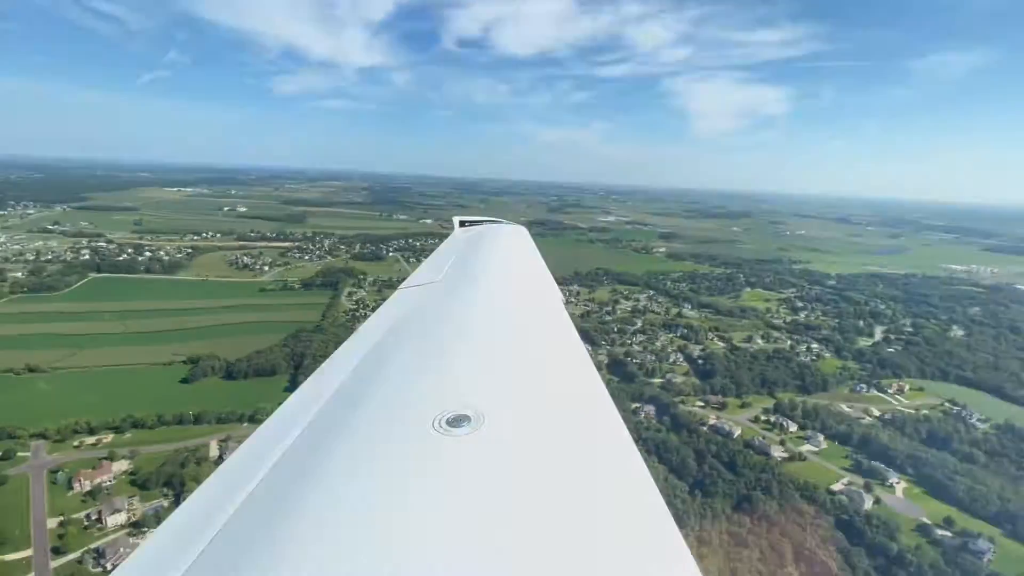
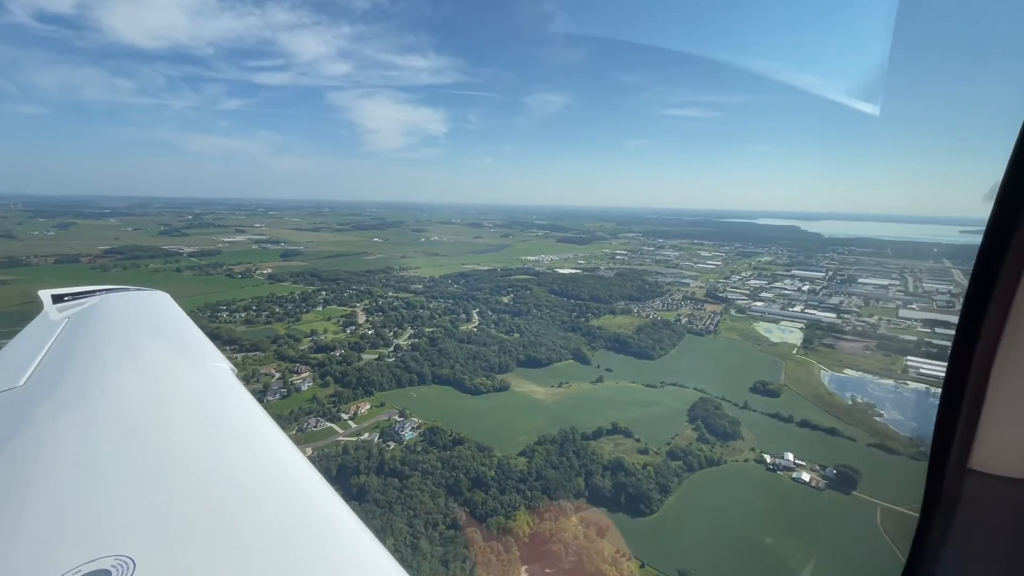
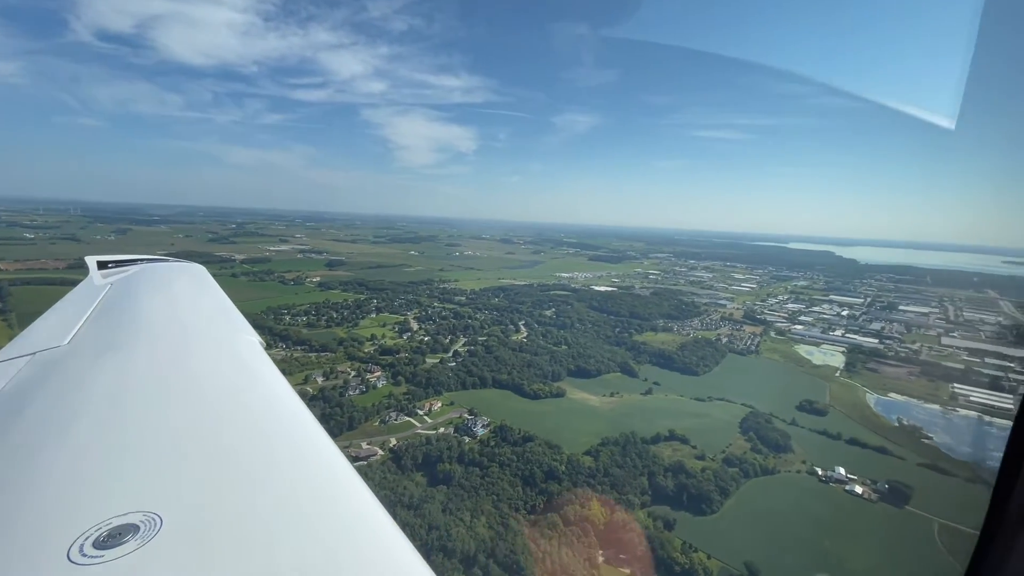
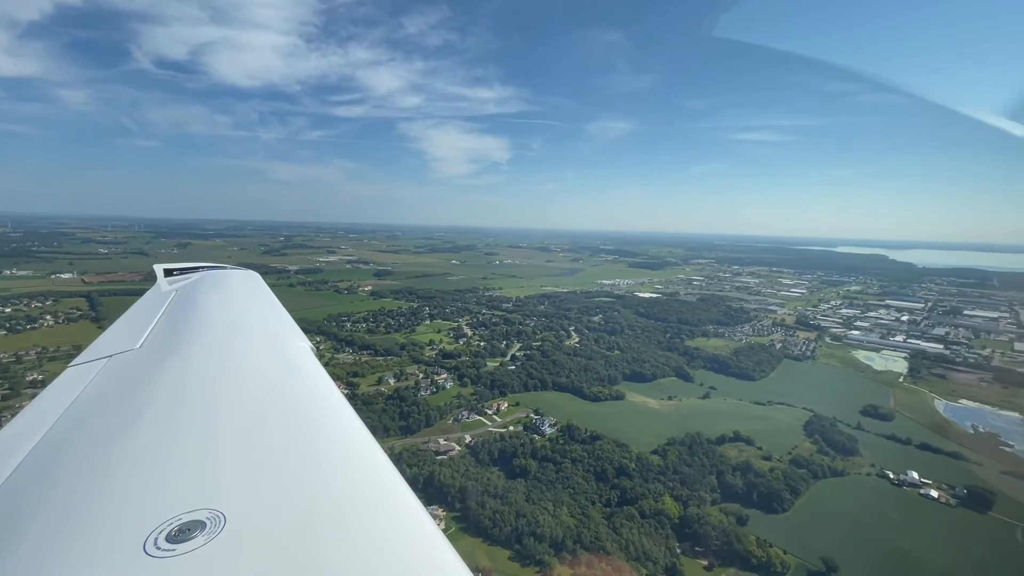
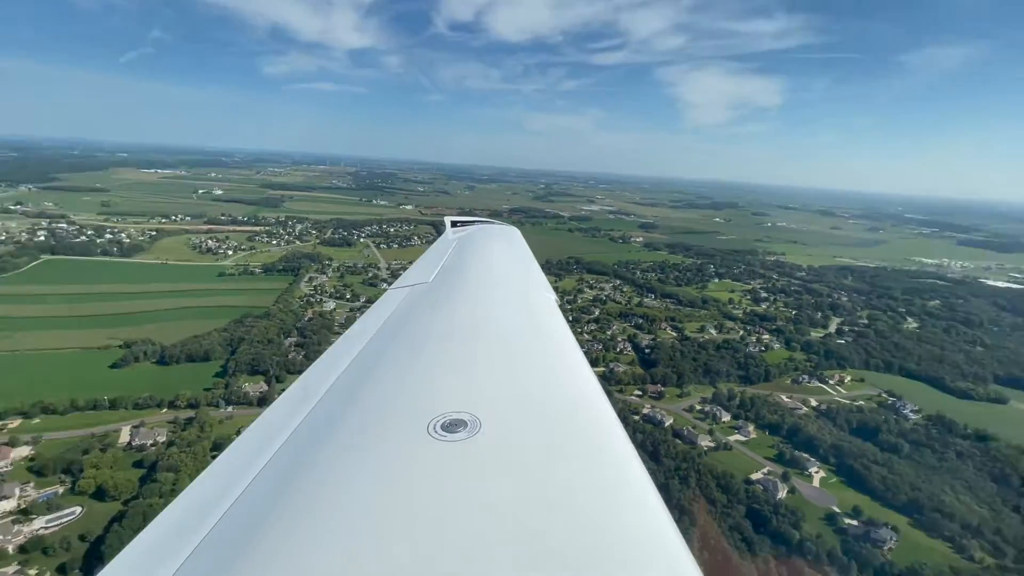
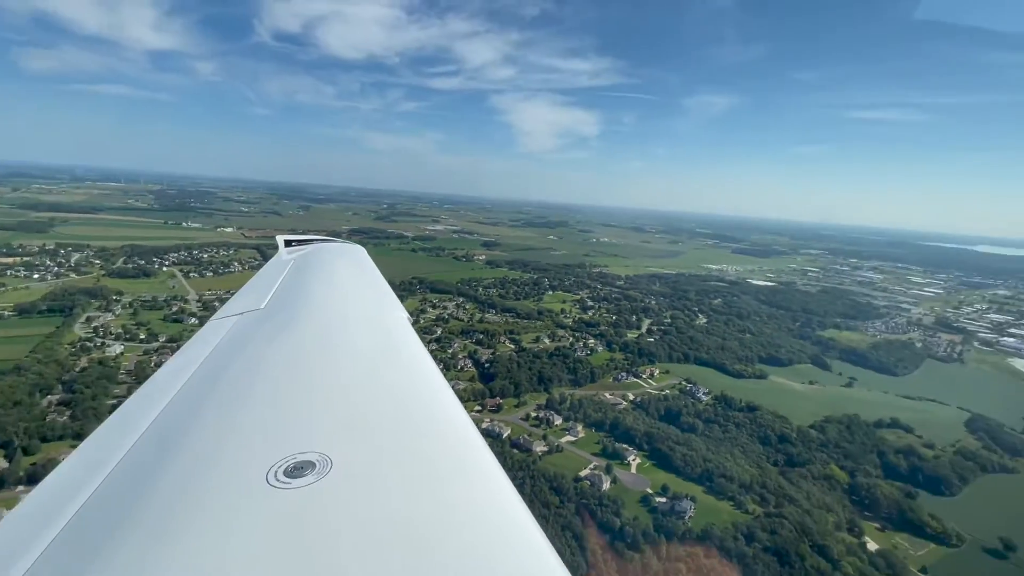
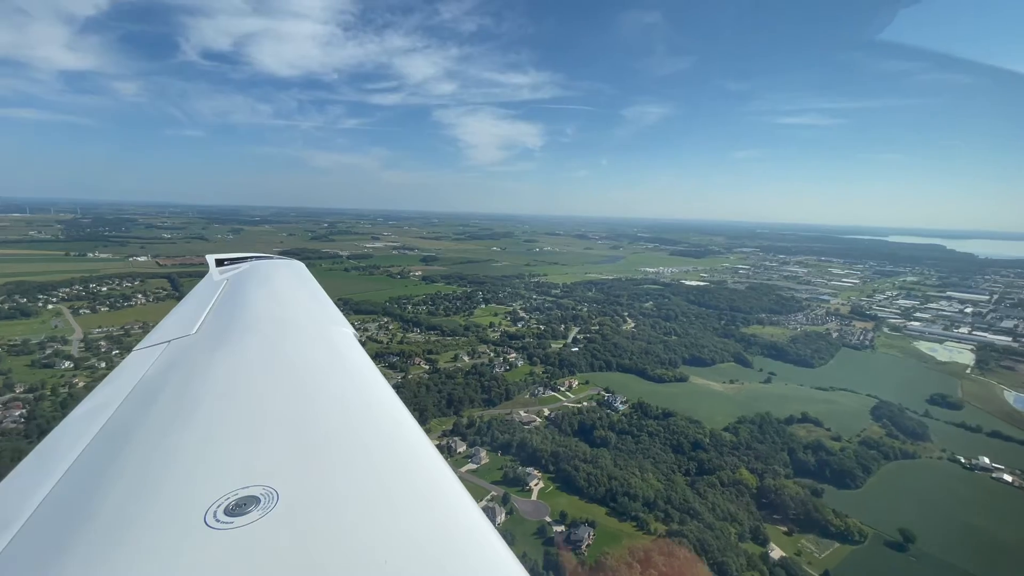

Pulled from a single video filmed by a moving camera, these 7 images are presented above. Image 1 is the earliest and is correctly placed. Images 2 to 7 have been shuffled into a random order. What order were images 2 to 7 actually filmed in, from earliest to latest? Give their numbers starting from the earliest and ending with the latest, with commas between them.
5, 6, 7, 4, 3, 2
